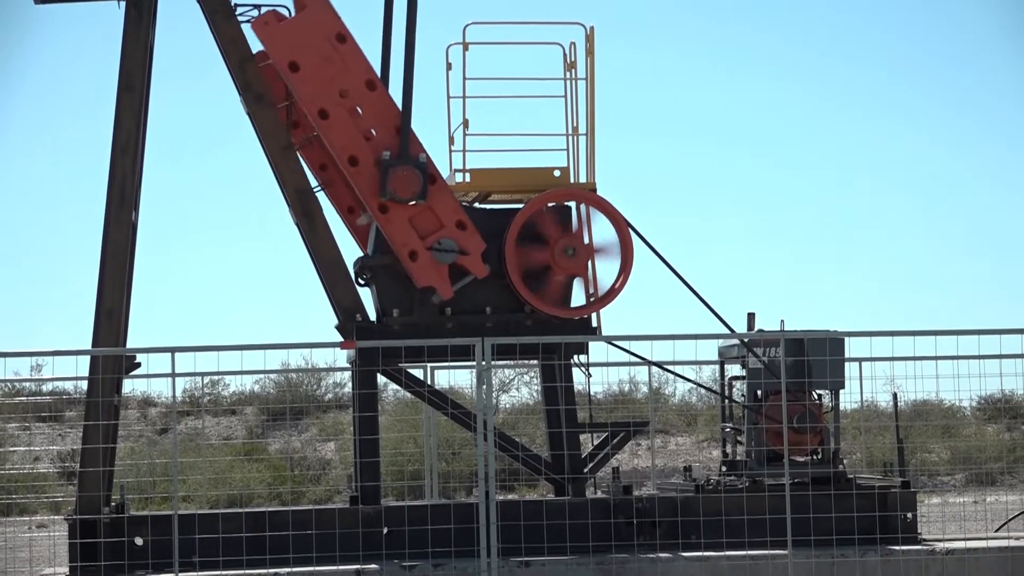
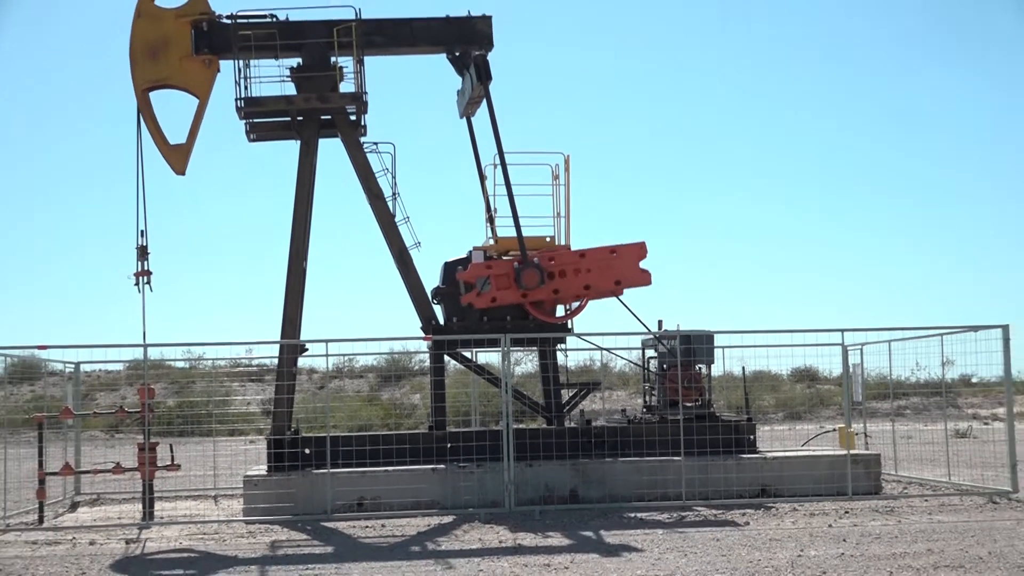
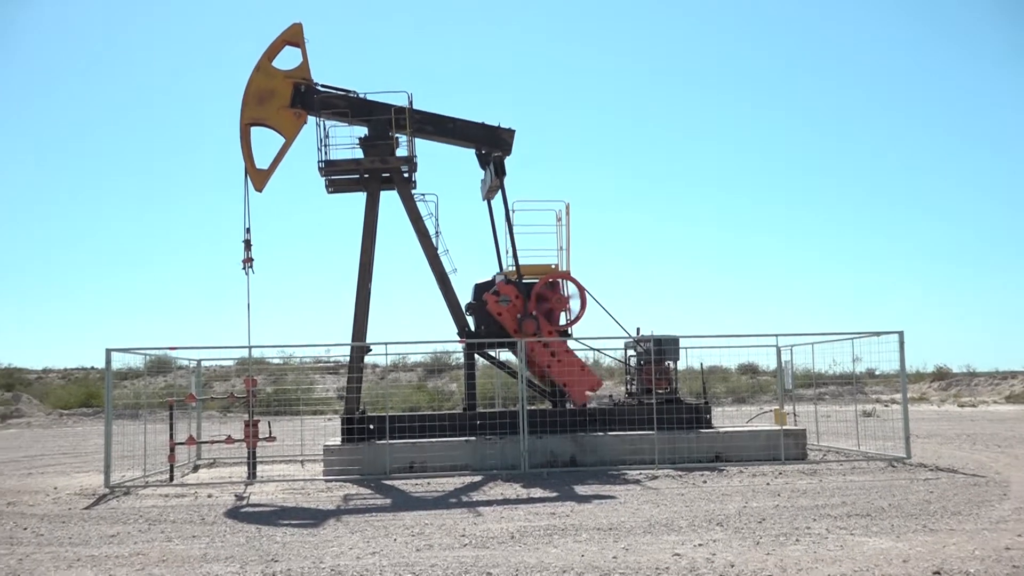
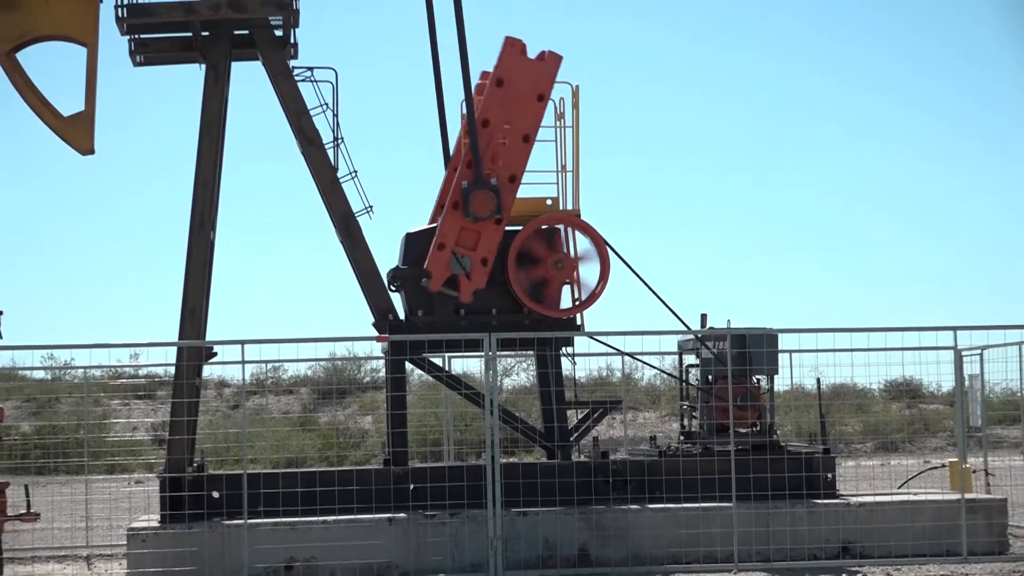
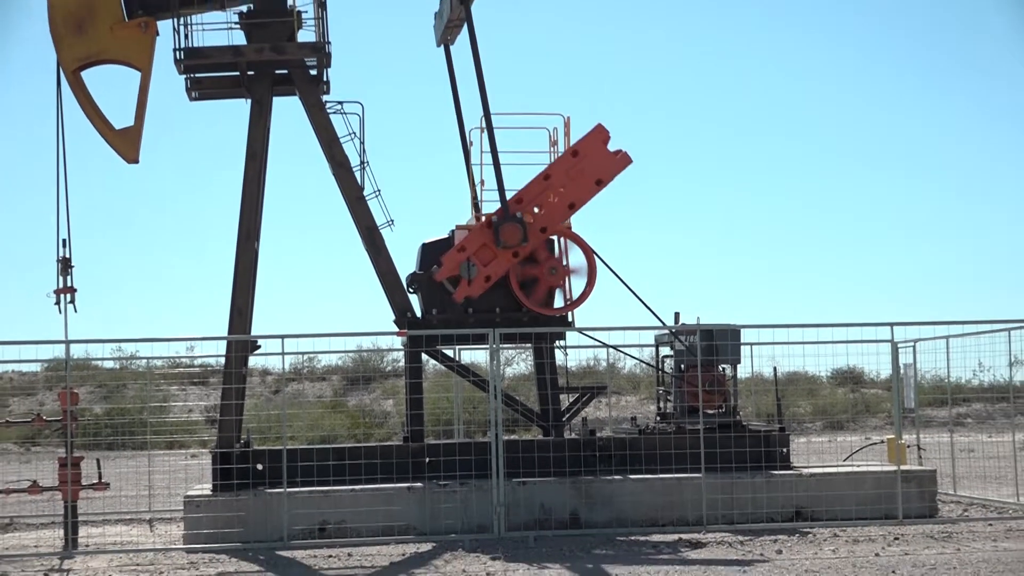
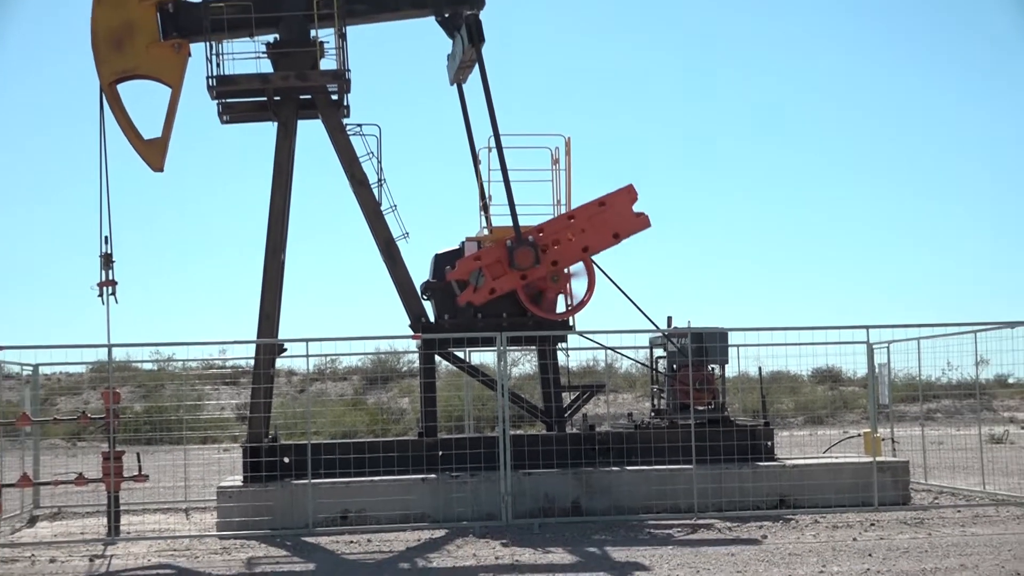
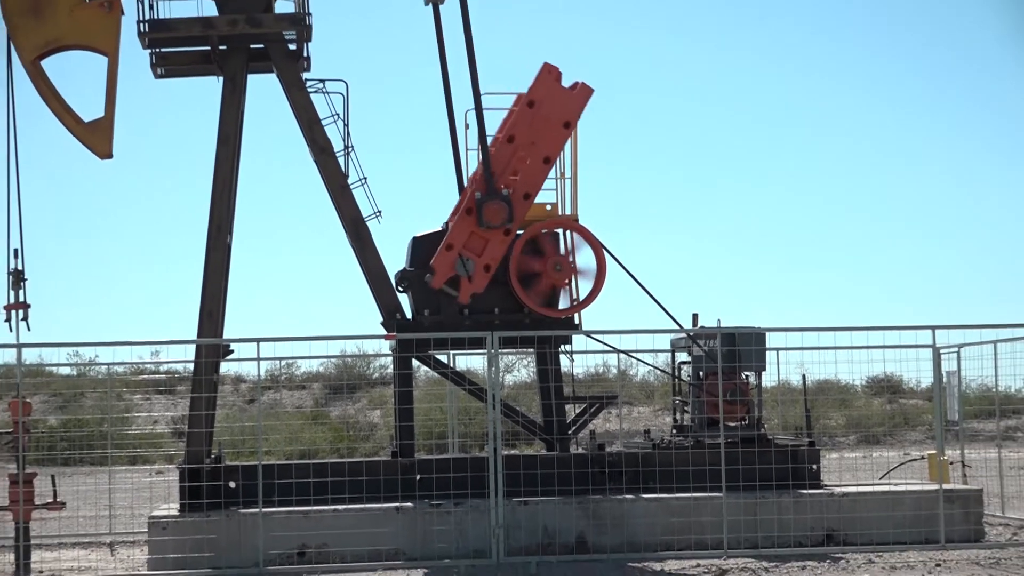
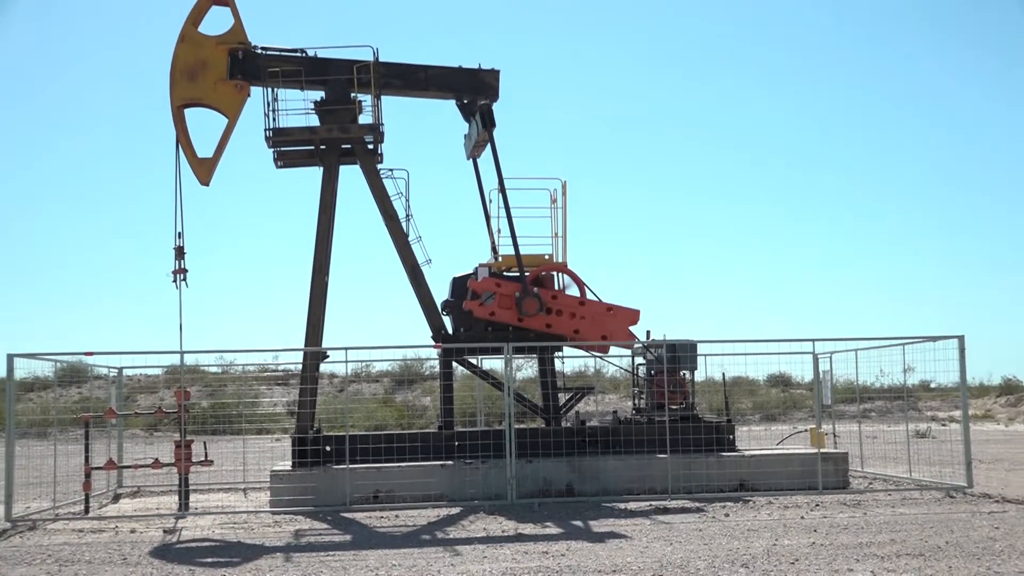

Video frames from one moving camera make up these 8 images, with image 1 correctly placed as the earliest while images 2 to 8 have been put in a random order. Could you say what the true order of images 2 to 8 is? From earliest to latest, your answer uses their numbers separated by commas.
4, 7, 5, 6, 2, 8, 3
